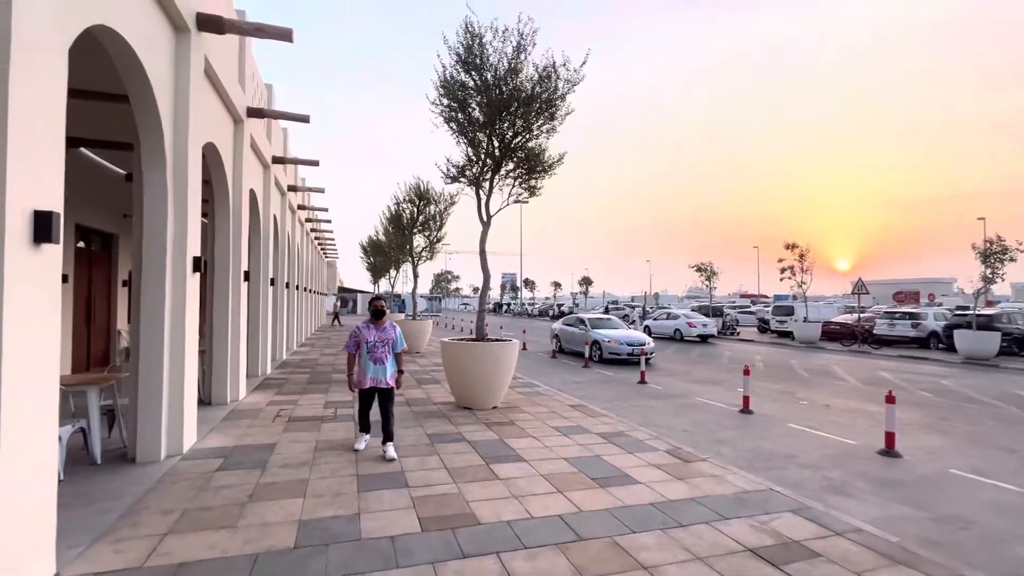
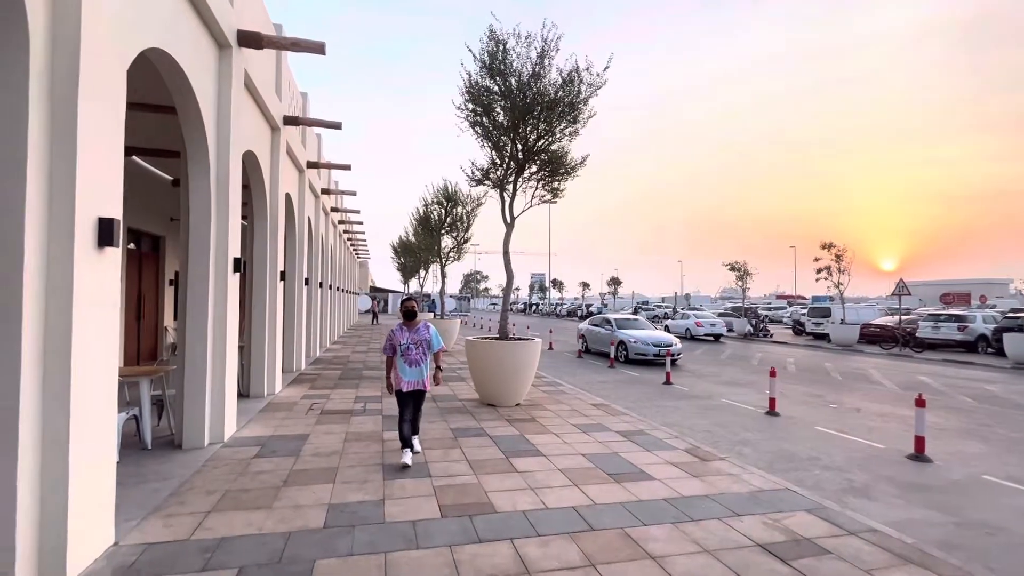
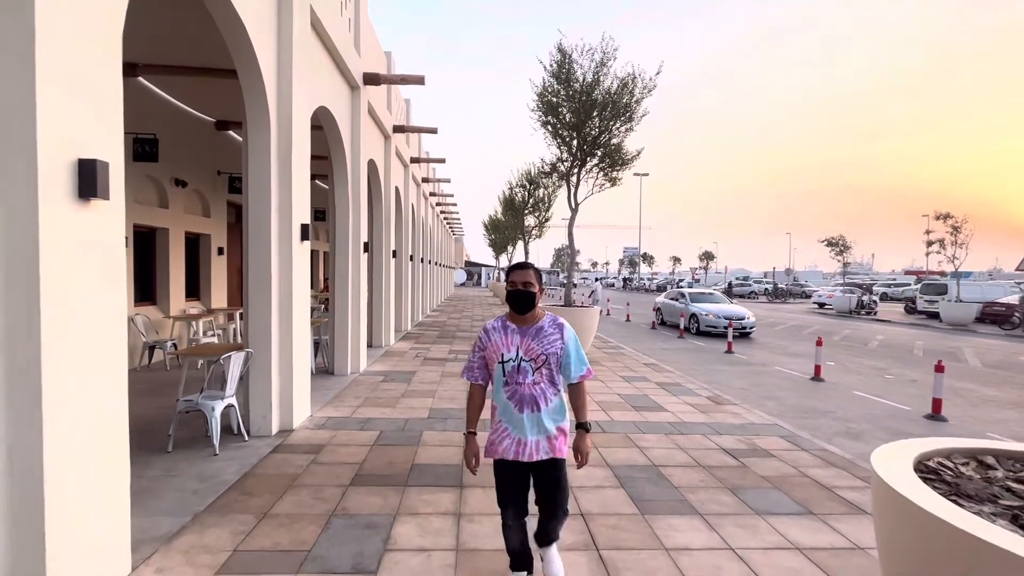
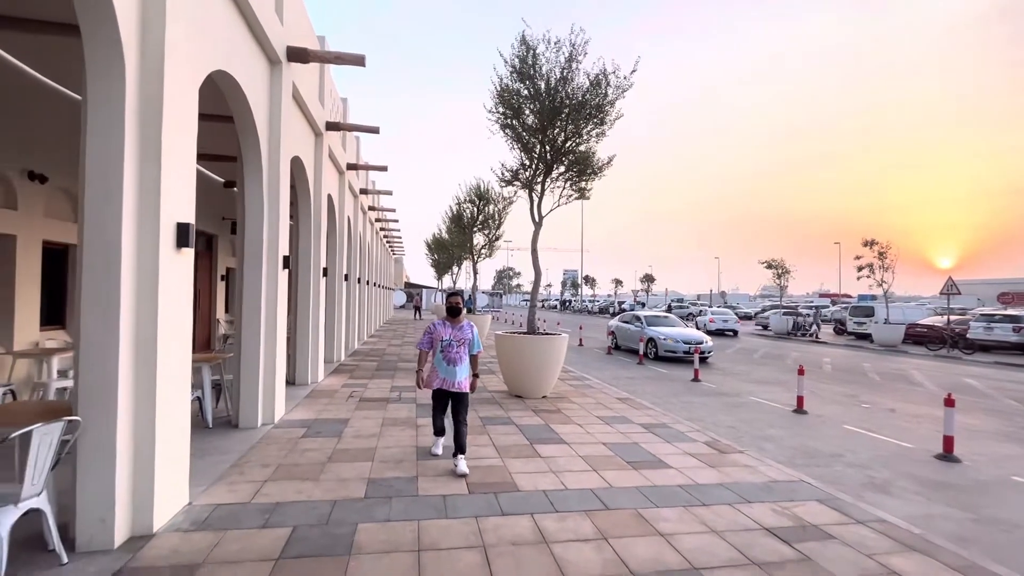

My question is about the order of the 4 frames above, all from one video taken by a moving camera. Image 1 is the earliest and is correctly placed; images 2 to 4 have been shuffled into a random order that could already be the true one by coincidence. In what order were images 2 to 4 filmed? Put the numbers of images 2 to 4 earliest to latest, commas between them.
2, 4, 3
